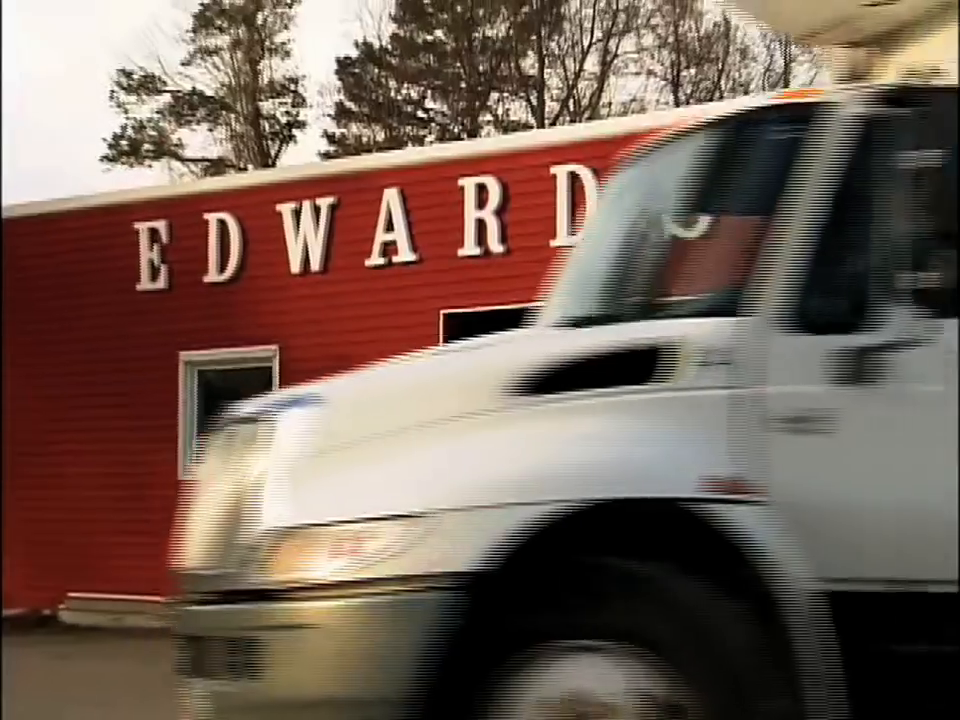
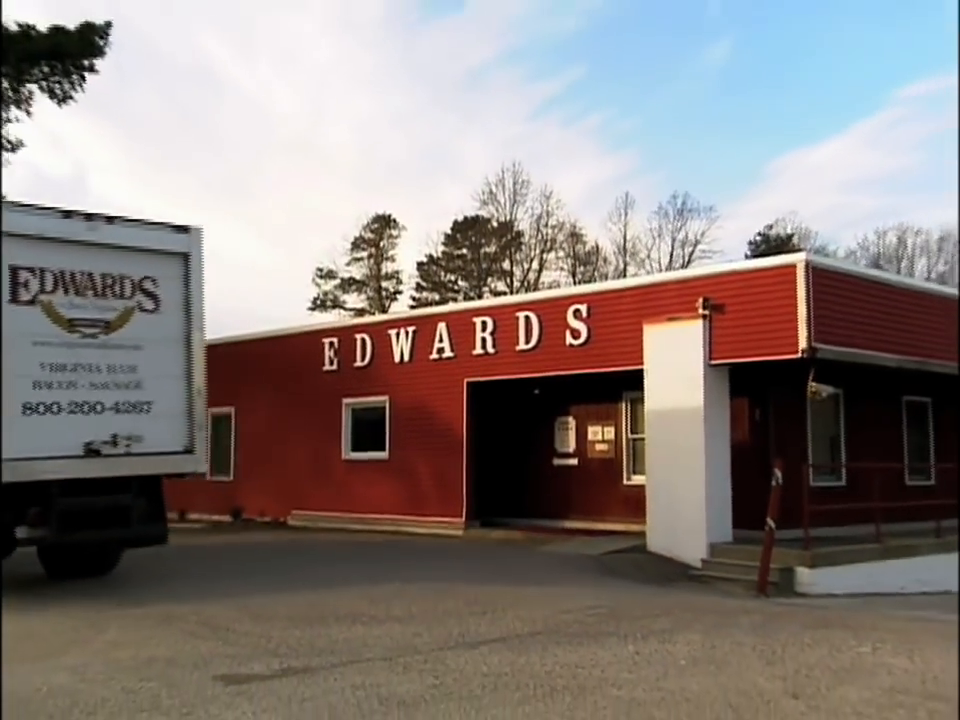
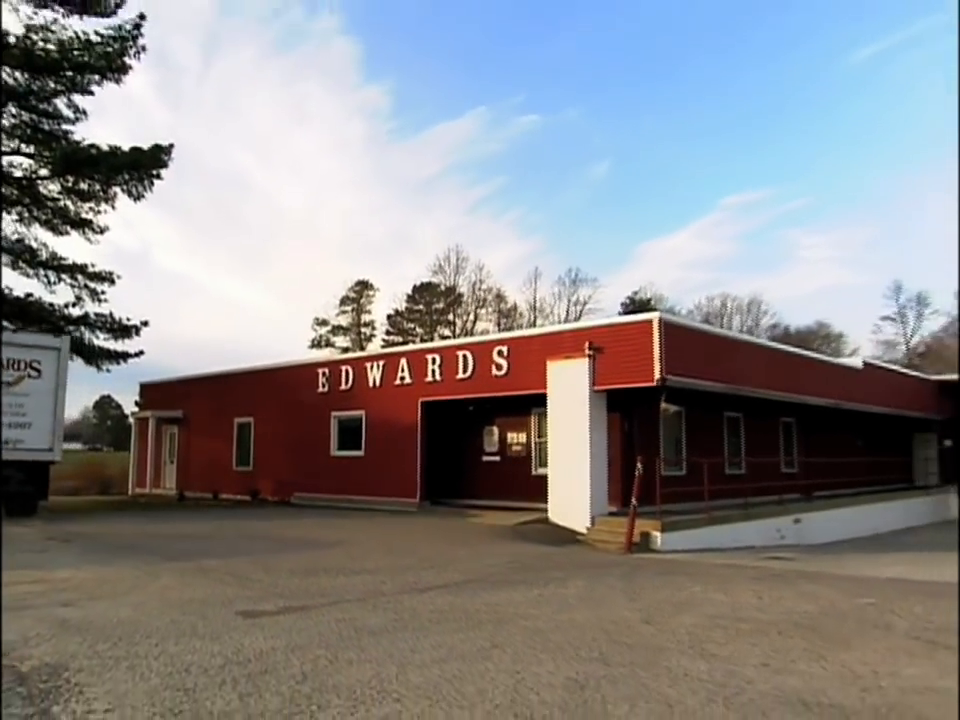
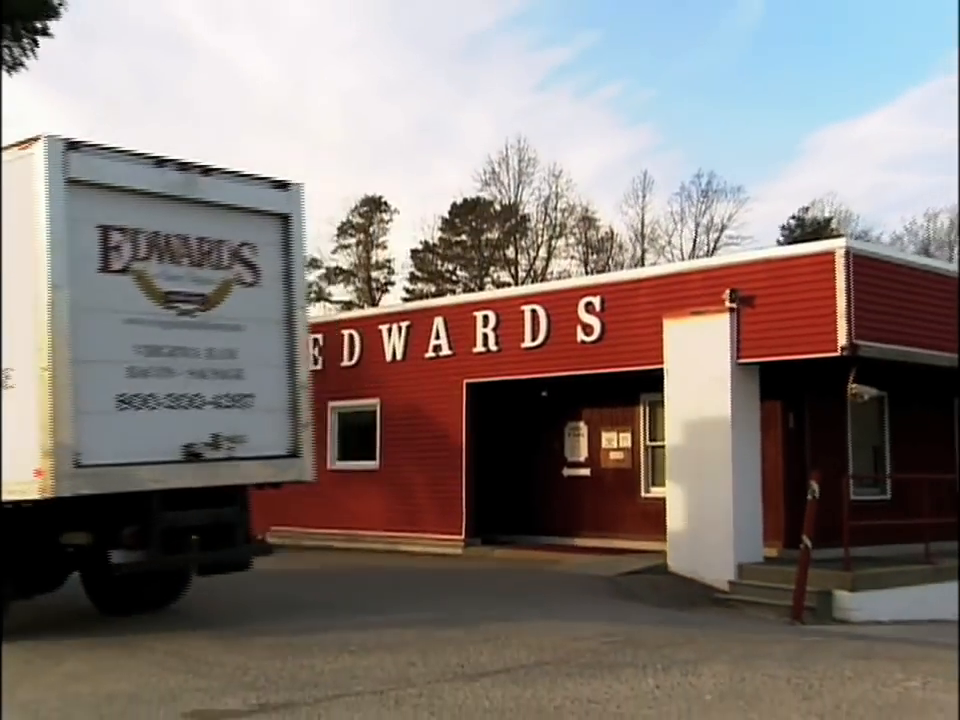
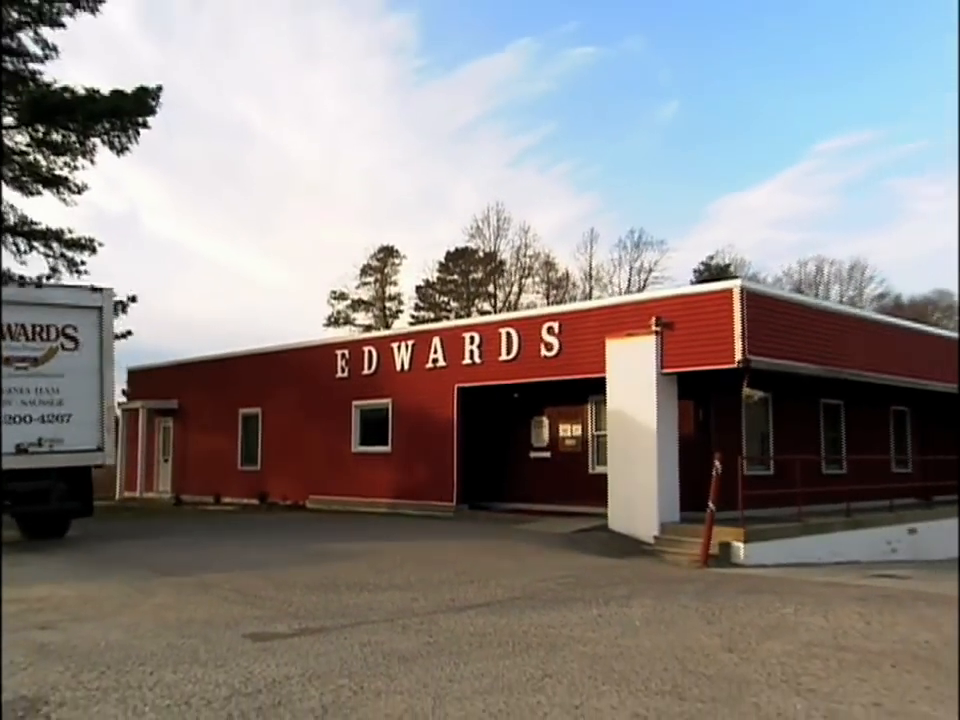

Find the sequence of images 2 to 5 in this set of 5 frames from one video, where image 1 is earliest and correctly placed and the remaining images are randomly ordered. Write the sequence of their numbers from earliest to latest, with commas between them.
4, 2, 5, 3
